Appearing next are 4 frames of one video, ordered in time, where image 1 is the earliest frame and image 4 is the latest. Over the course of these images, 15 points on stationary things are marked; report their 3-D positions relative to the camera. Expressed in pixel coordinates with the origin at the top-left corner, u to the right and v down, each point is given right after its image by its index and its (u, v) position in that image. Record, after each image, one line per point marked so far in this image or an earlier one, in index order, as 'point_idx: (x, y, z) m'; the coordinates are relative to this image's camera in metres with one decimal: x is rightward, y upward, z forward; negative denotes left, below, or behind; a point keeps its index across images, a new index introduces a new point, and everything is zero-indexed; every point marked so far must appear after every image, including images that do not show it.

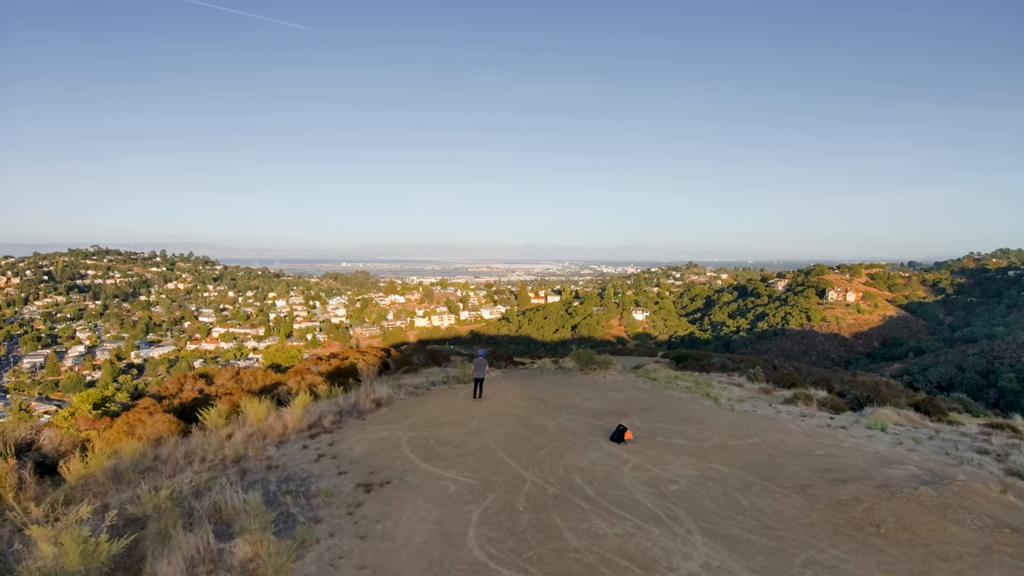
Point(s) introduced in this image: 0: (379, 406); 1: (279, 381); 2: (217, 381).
0: (-2.4, -2.5, +10.9) m
1: (-5.5, -2.2, +11.3) m
2: (-6.9, -2.2, +10.9) m
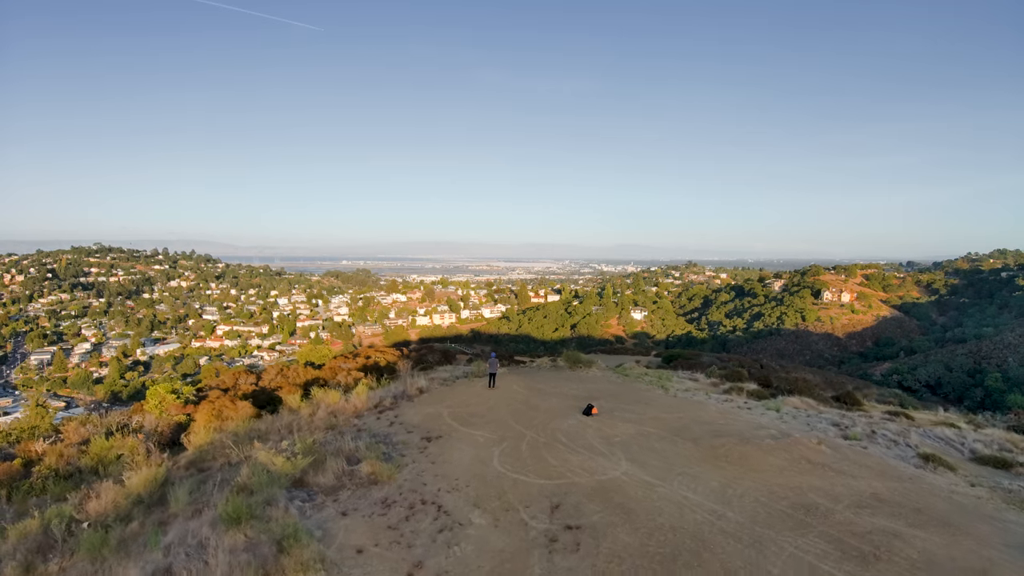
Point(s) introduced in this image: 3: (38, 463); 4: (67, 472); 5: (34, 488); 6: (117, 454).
0: (-2.4, -2.8, +12.9) m
1: (-5.4, -2.5, +13.3) m
2: (-6.8, -2.5, +12.9) m
3: (-8.7, -3.2, +8.5) m
4: (-7.6, -3.1, +7.8) m
5: (-7.6, -3.2, +7.2) m
6: (-7.0, -2.9, +8.2) m
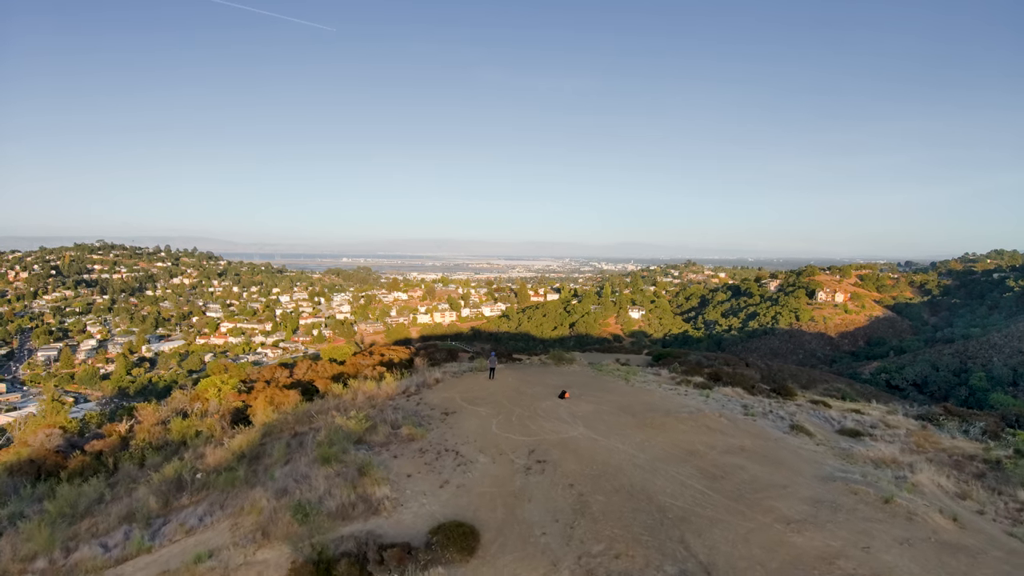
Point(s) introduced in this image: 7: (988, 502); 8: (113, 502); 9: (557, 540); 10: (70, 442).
0: (-2.5, -3.1, +15.0) m
1: (-5.5, -2.8, +15.5) m
2: (-6.9, -2.7, +15.0) m
3: (-8.8, -3.5, +10.6) m
4: (-7.7, -3.4, +10.0) m
5: (-7.7, -3.4, +9.4) m
6: (-7.1, -3.2, +10.3) m
7: (+5.8, -2.6, +5.6) m
8: (-6.6, -3.5, +7.7) m
9: (+0.5, -2.8, +5.4) m
10: (-10.9, -3.8, +11.4) m
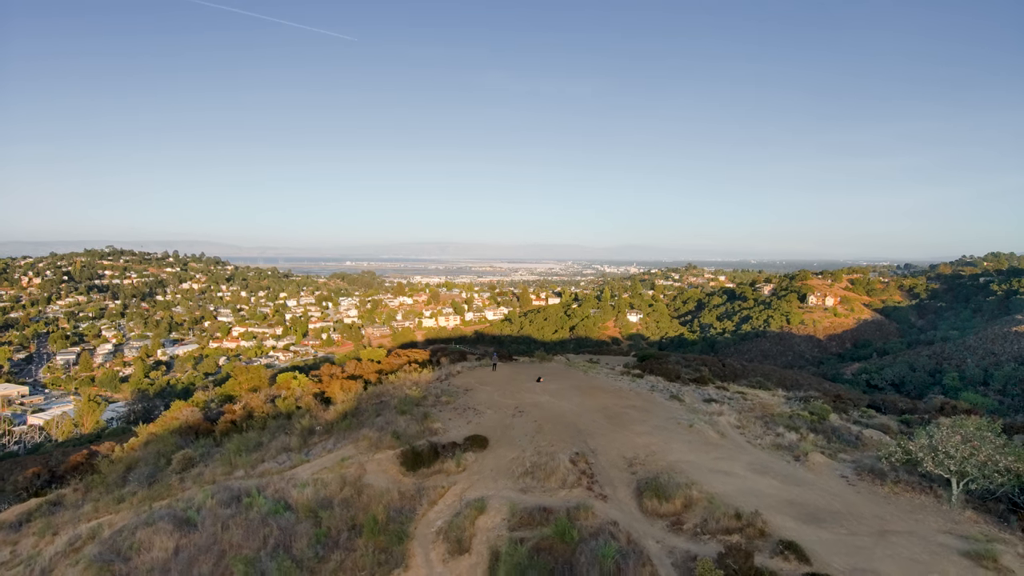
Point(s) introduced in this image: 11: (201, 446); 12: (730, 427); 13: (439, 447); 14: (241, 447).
0: (-2.6, -3.8, +20.0) m
1: (-5.6, -3.5, +20.5) m
2: (-7.0, -3.5, +20.0) m
3: (-8.9, -4.2, +15.6) m
4: (-7.8, -4.1, +15.0) m
5: (-7.8, -4.2, +14.4) m
6: (-7.2, -3.9, +15.3) m
7: (+5.6, -3.3, +10.6) m
8: (-6.7, -4.3, +12.7) m
9: (+0.3, -3.5, +10.3) m
10: (-11.0, -4.5, +16.4) m
11: (-9.4, -4.8, +13.9) m
12: (+5.1, -3.2, +10.7) m
13: (-1.6, -3.6, +10.1) m
14: (-7.6, -4.4, +12.7) m
